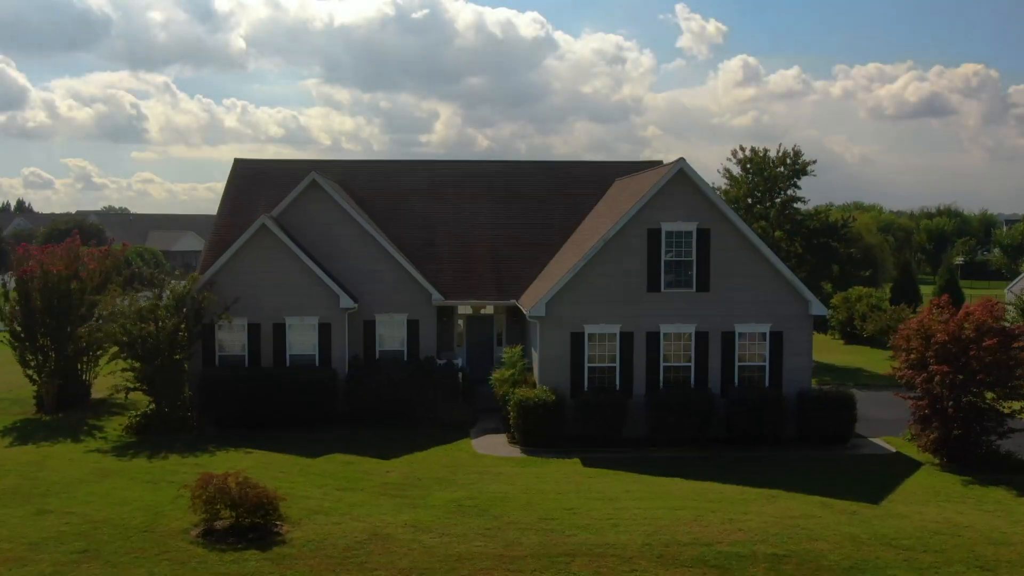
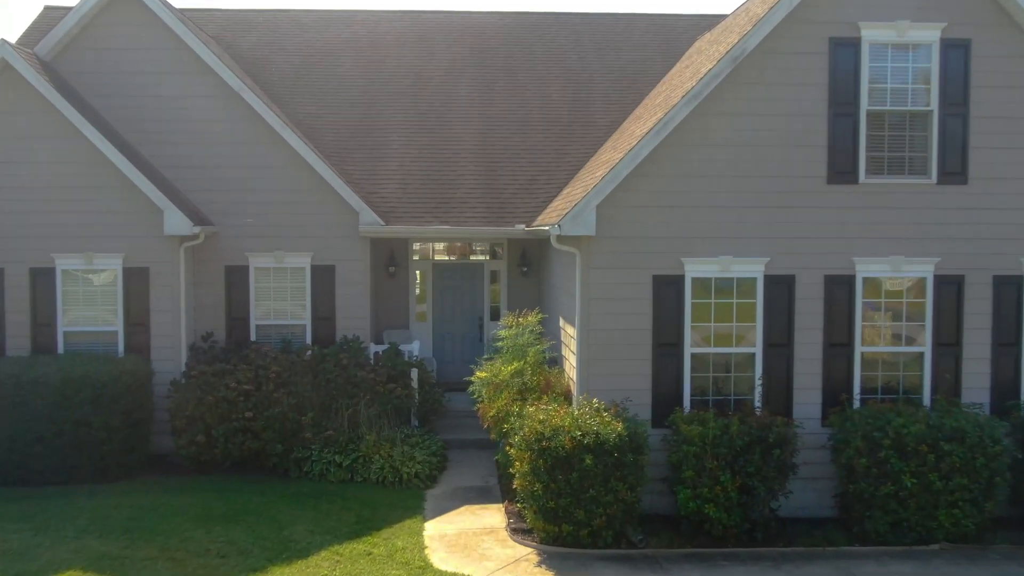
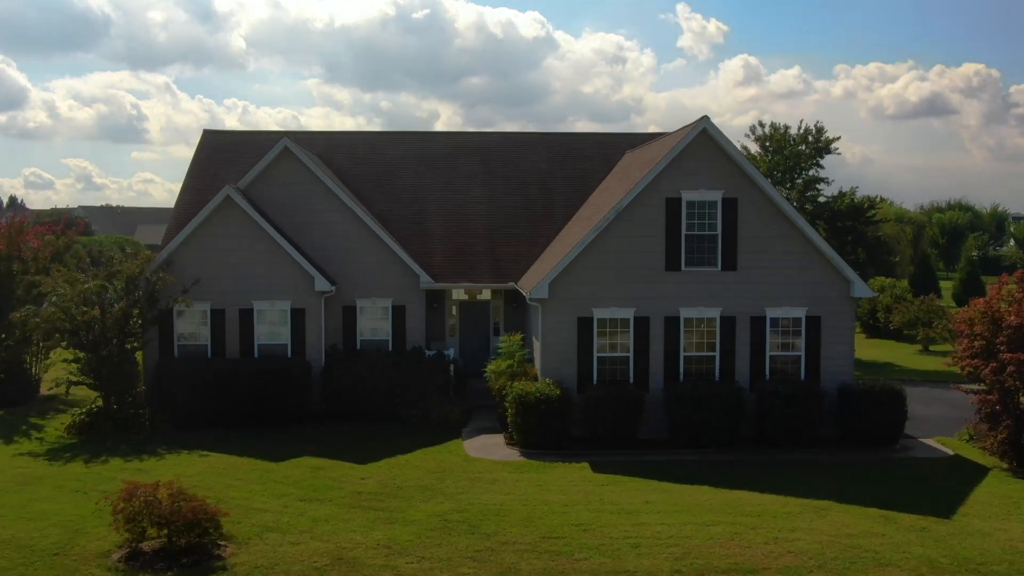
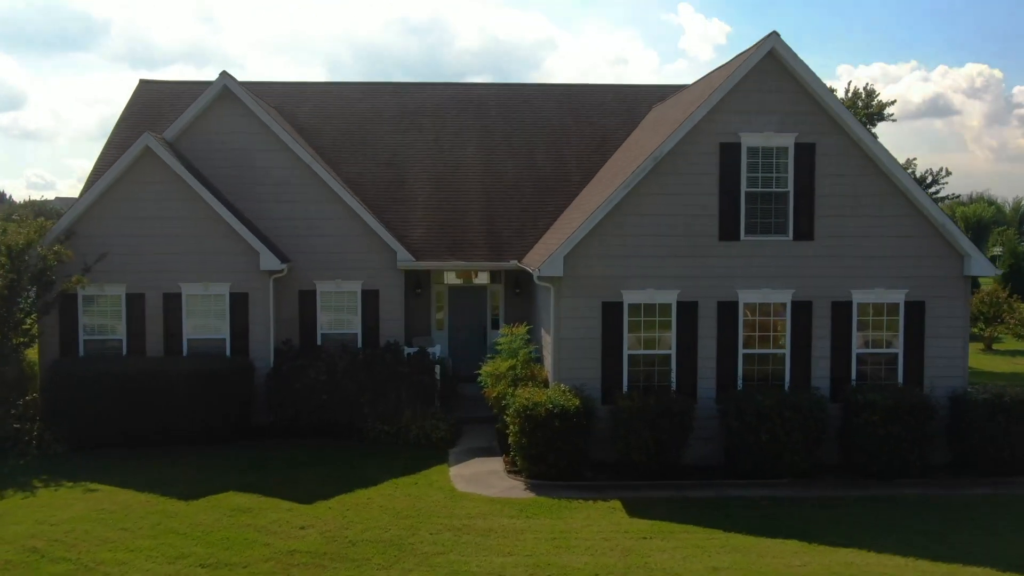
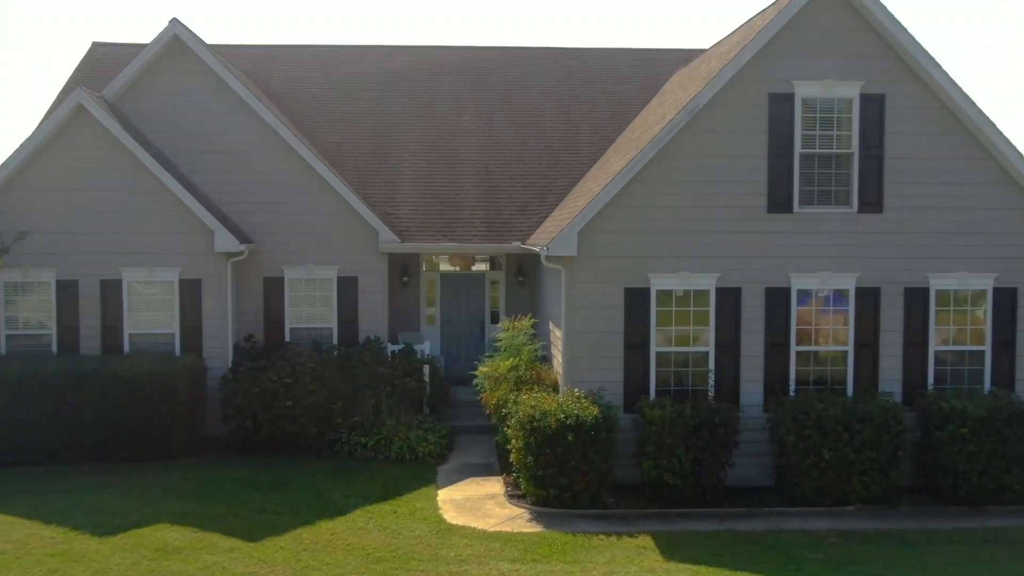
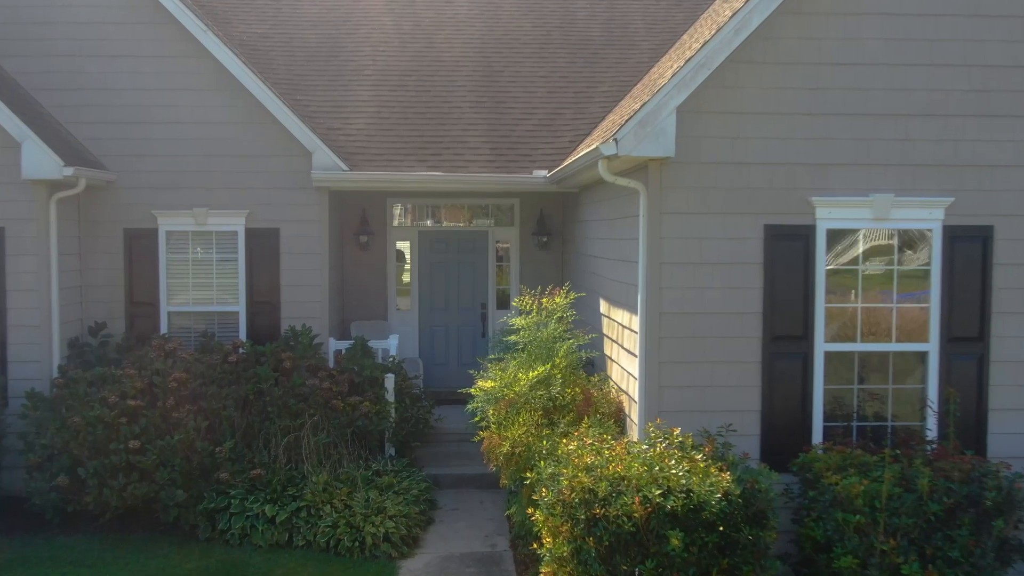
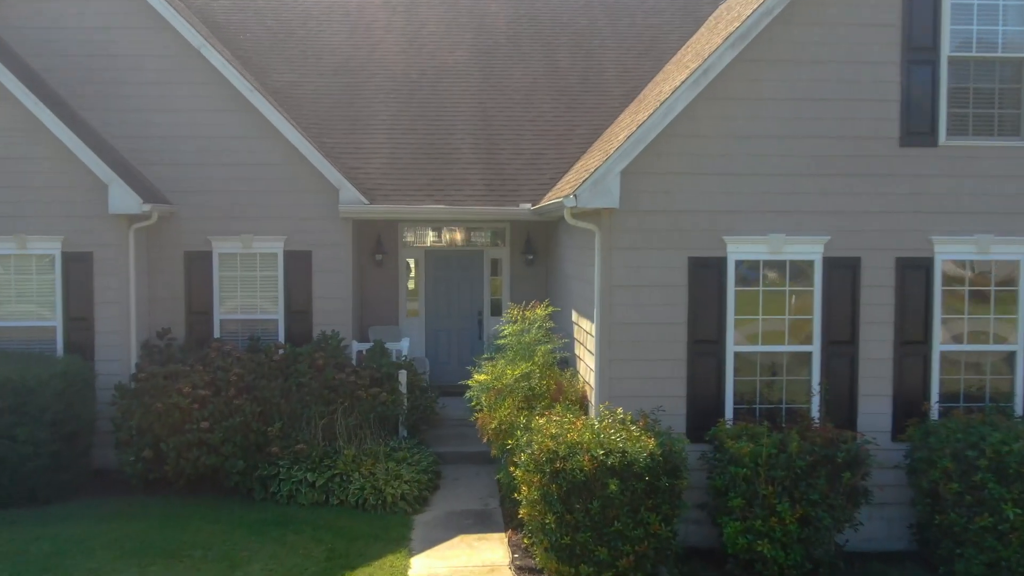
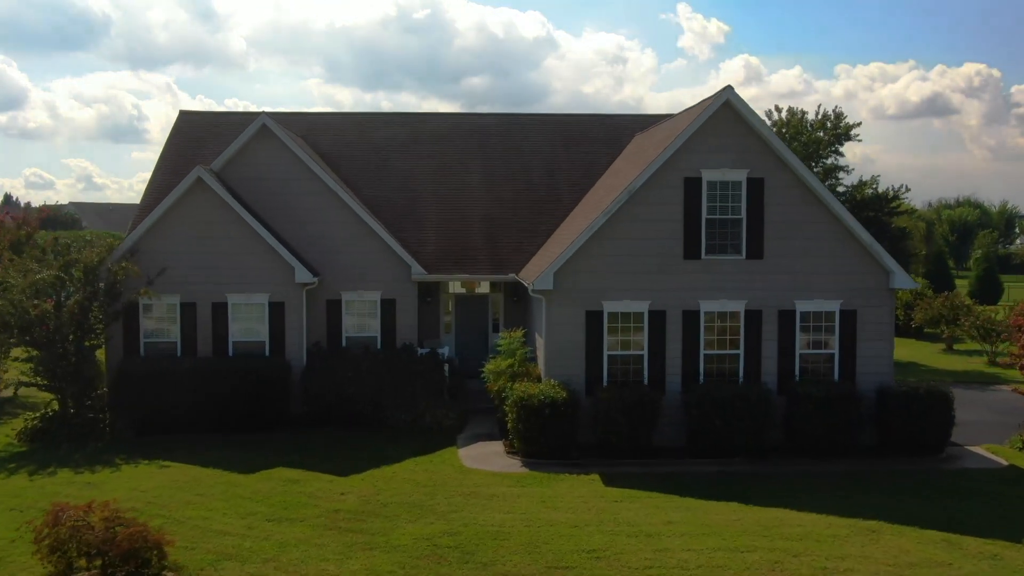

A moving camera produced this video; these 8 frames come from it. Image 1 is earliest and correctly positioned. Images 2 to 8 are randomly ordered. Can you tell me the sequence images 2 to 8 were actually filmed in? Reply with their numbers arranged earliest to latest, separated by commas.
3, 8, 4, 5, 2, 7, 6
